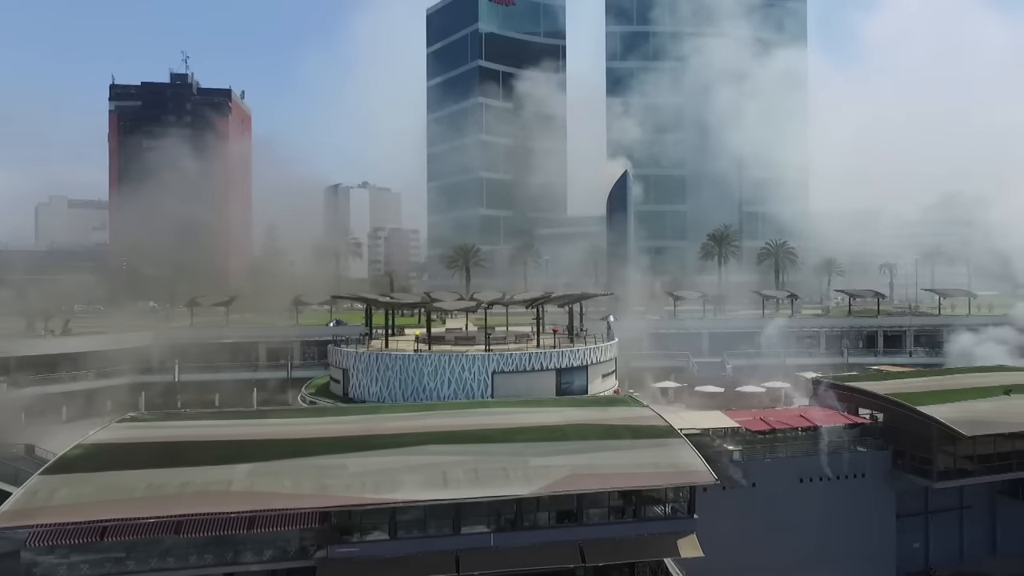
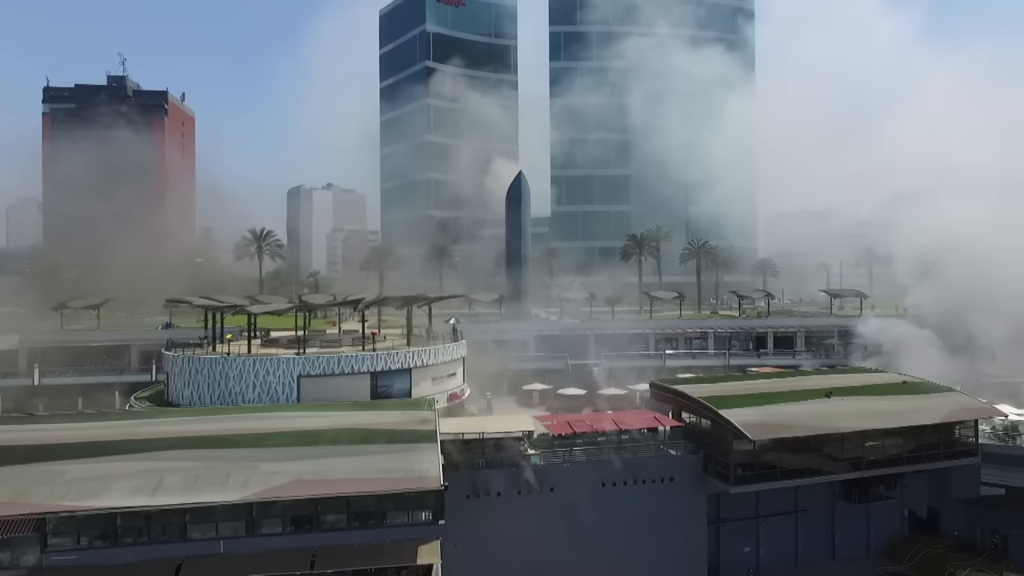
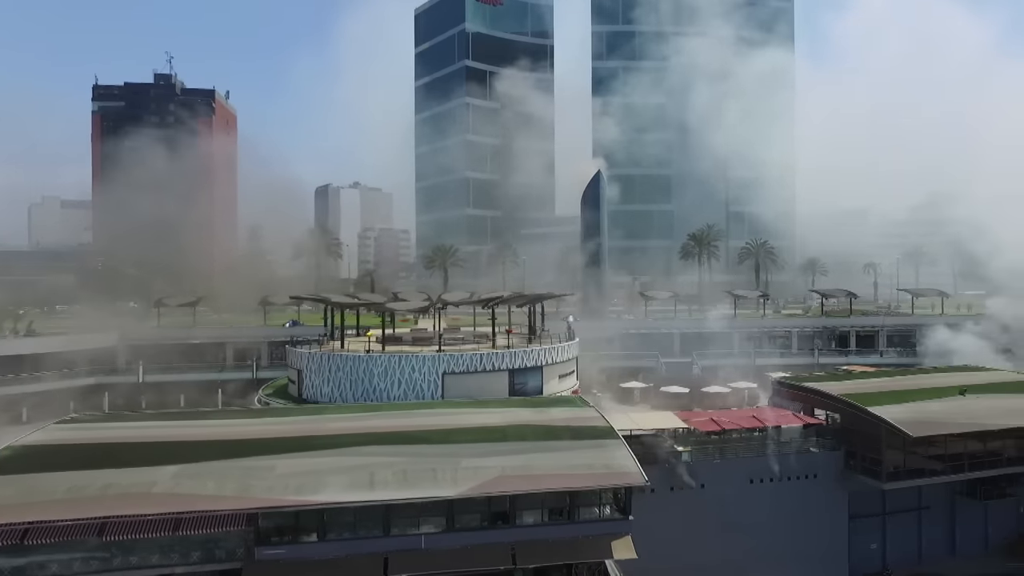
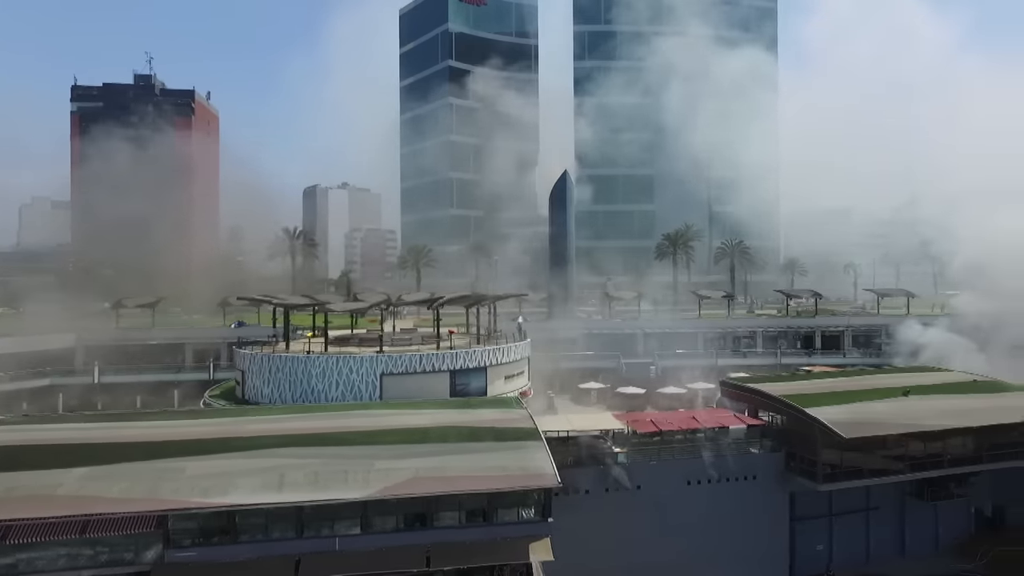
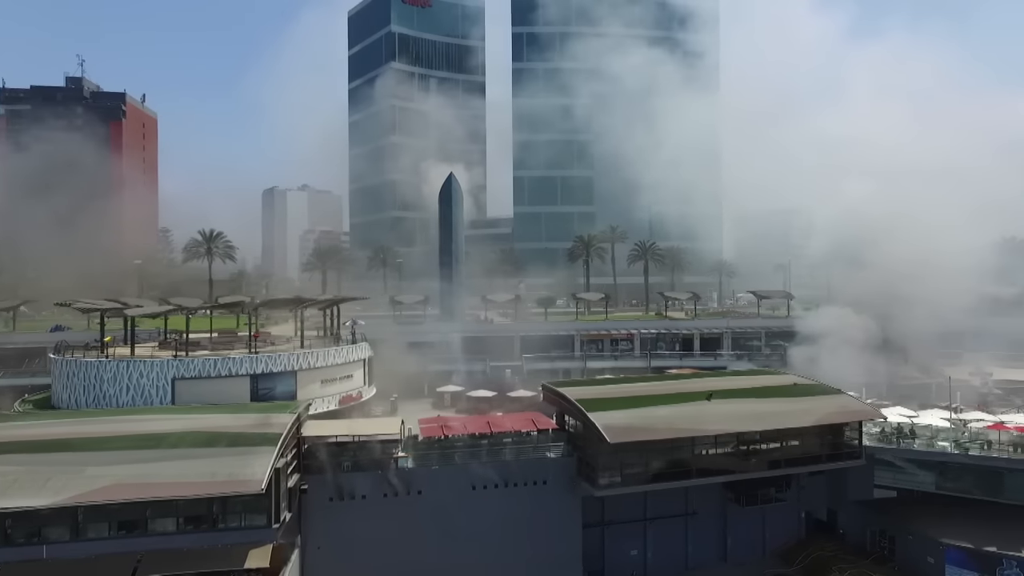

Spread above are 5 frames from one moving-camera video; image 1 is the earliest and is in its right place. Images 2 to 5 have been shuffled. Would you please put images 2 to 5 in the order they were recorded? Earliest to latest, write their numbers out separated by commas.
3, 4, 2, 5
